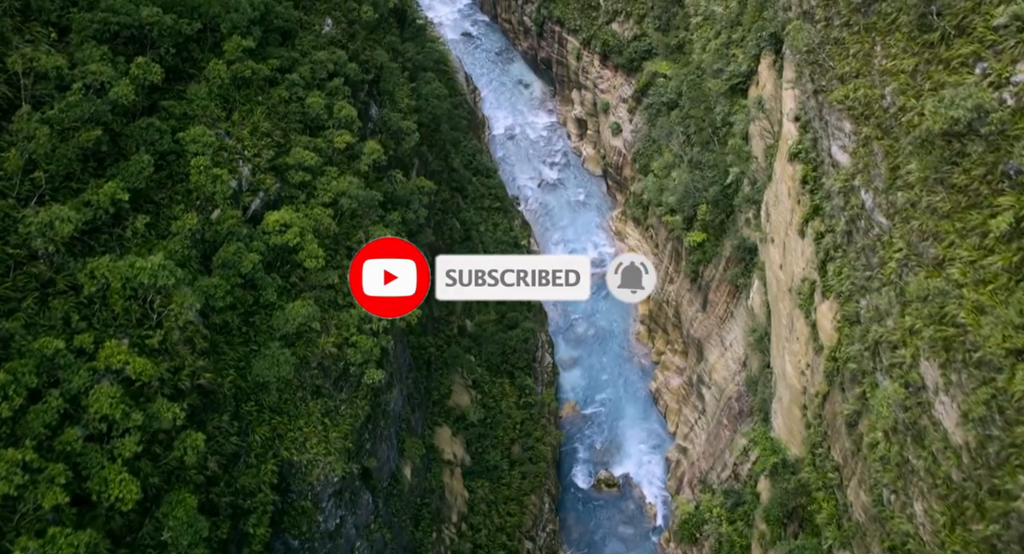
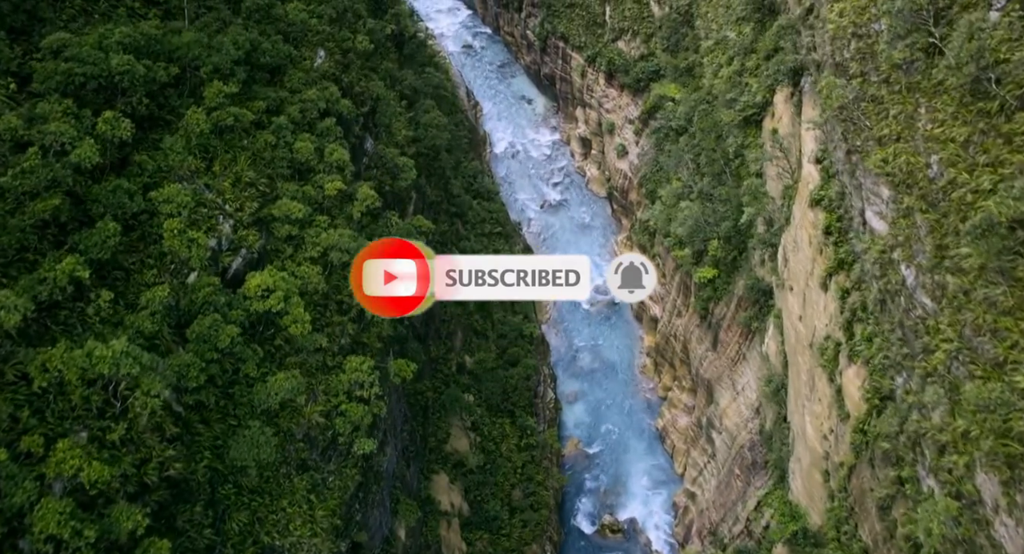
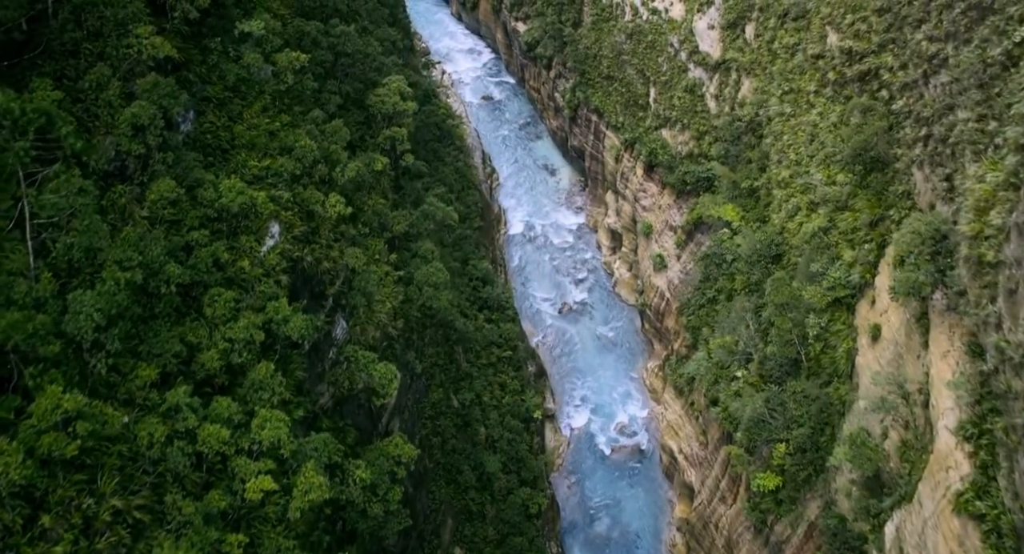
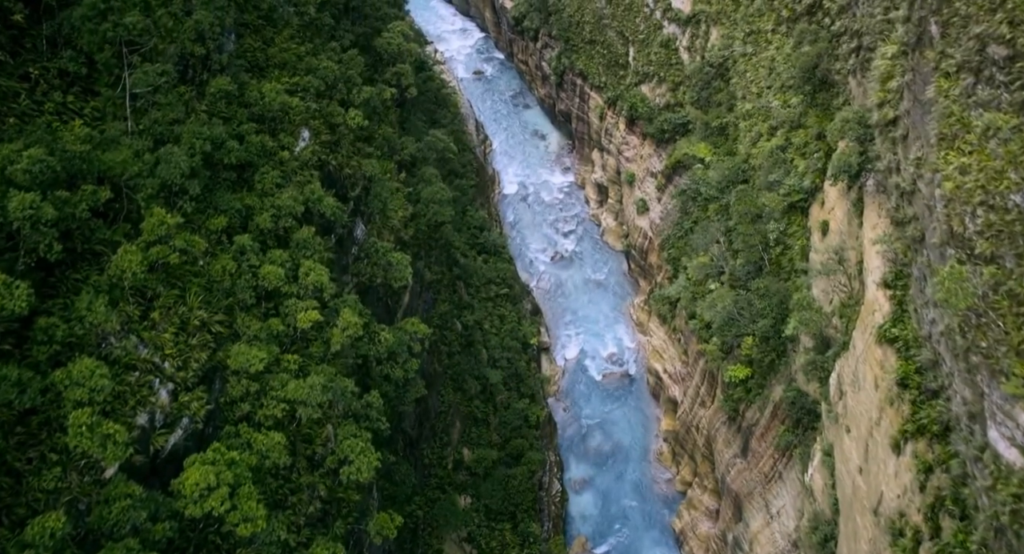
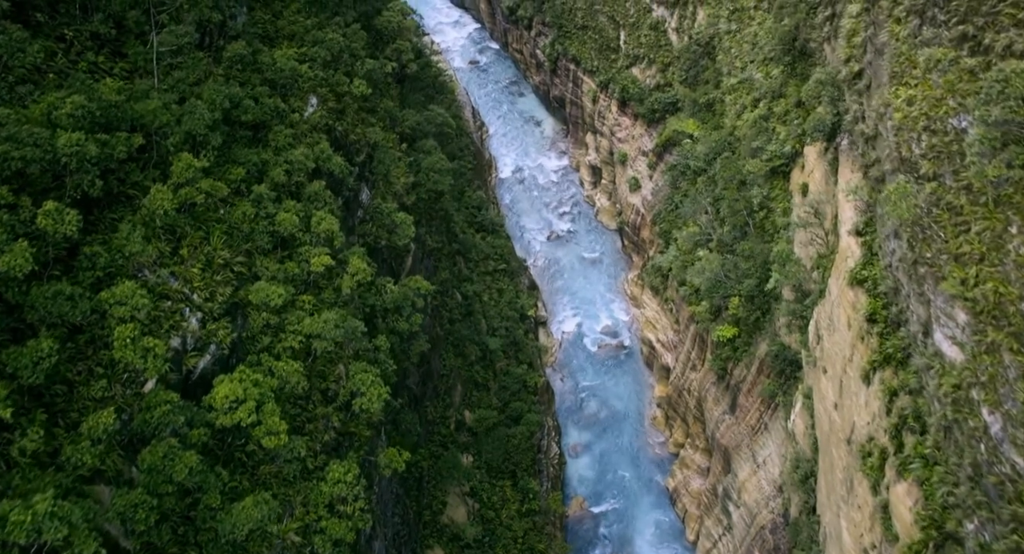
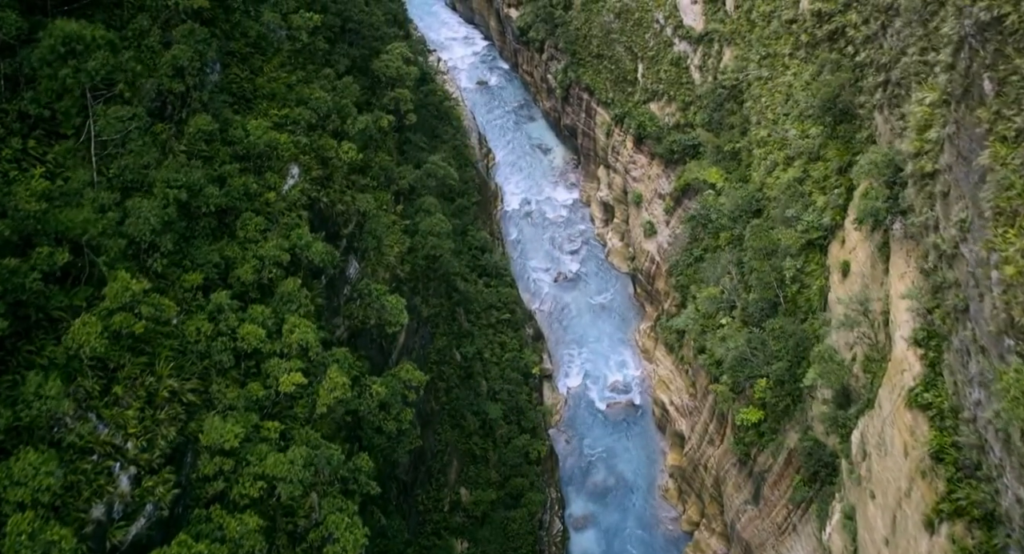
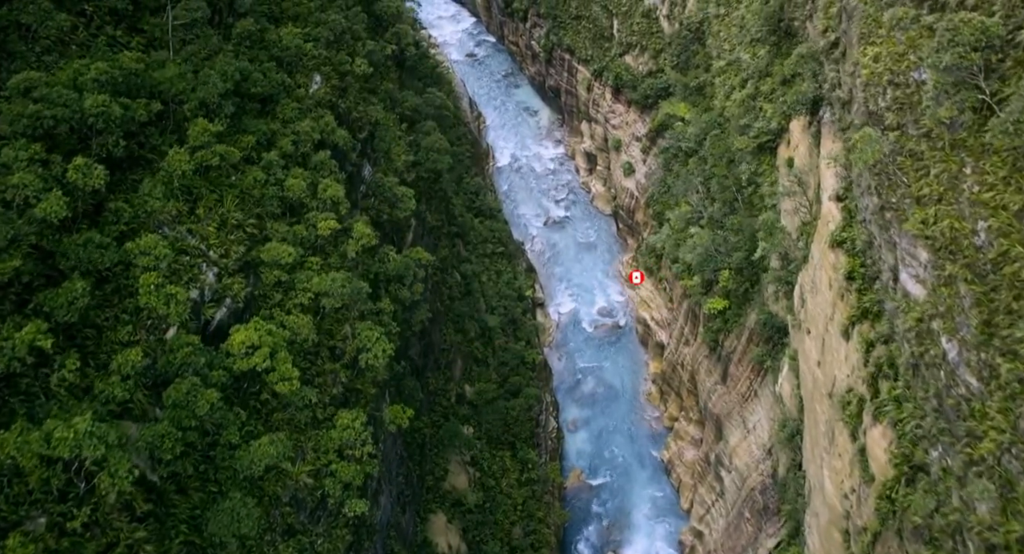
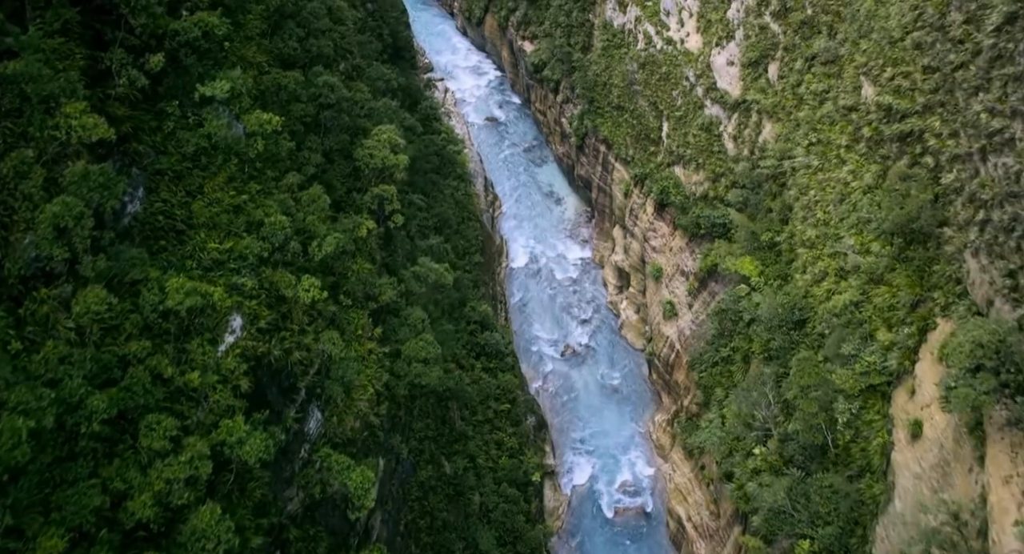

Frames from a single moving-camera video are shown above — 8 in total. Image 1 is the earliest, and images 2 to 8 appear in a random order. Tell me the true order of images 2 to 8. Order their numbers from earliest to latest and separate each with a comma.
2, 7, 5, 4, 6, 3, 8
